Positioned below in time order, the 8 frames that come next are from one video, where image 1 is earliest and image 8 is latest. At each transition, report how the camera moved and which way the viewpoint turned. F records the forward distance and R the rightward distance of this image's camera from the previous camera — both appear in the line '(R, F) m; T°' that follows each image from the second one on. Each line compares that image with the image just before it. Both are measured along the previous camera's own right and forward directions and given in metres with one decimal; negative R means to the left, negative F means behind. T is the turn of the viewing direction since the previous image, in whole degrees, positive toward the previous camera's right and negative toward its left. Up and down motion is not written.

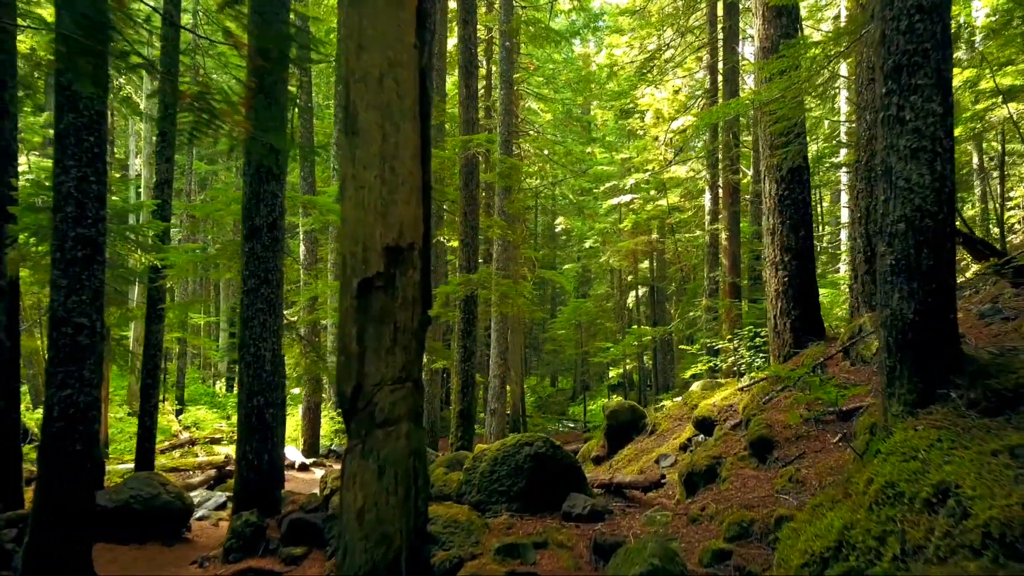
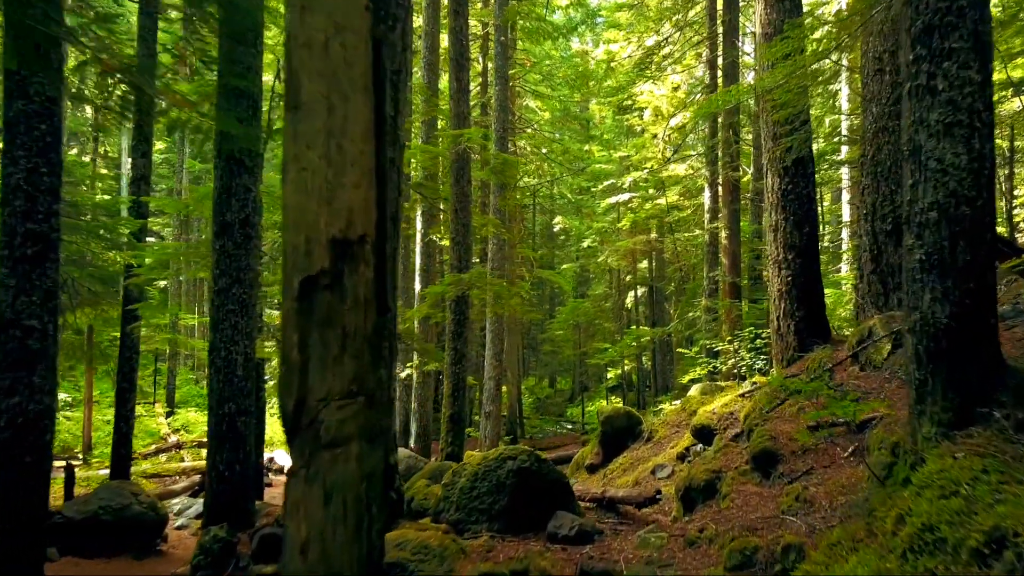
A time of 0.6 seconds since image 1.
(+0.1, +0.3) m; 0°
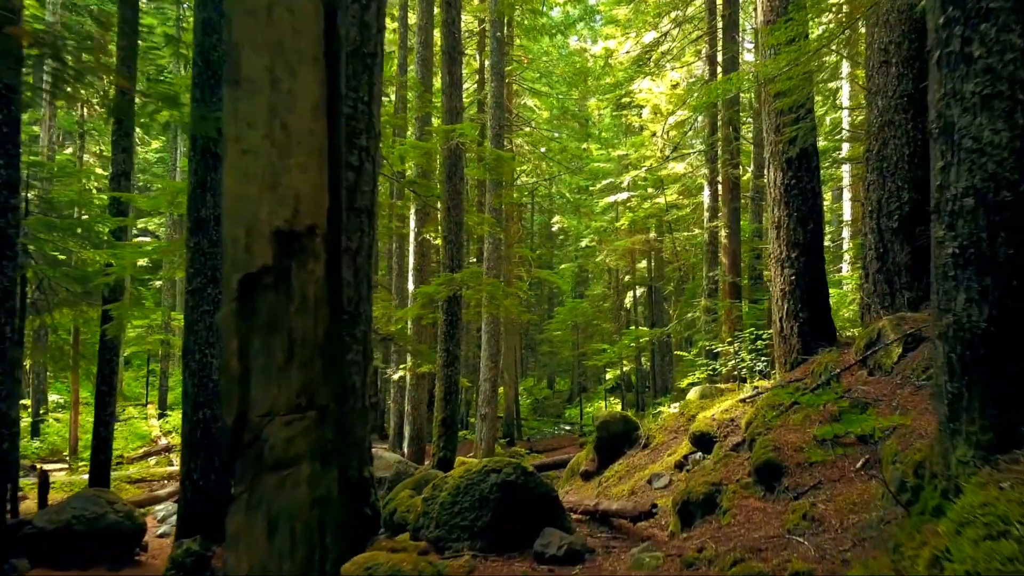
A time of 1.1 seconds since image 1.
(+0.1, +0.3) m; 0°
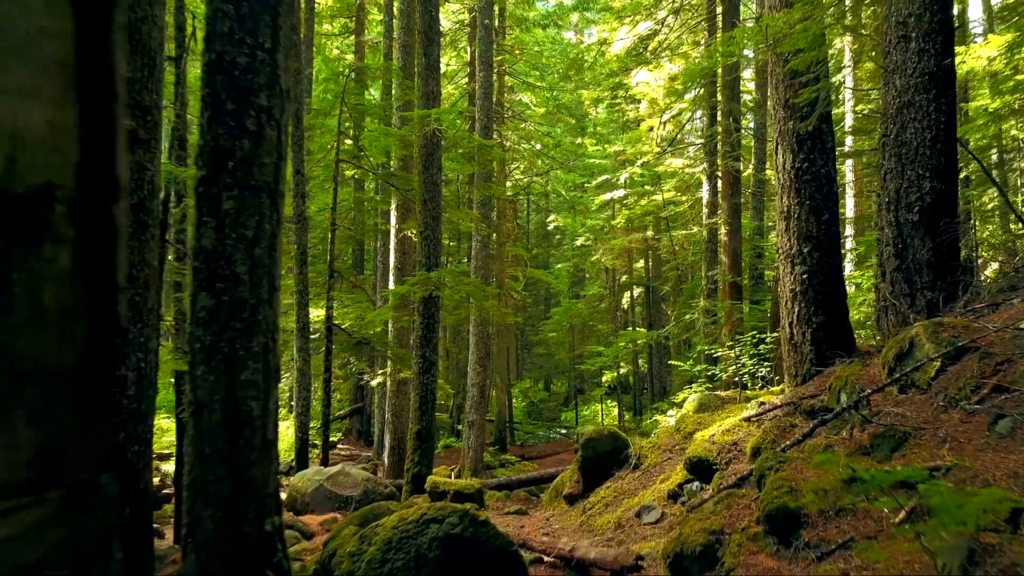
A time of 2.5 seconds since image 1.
(+0.3, +0.8) m; 0°
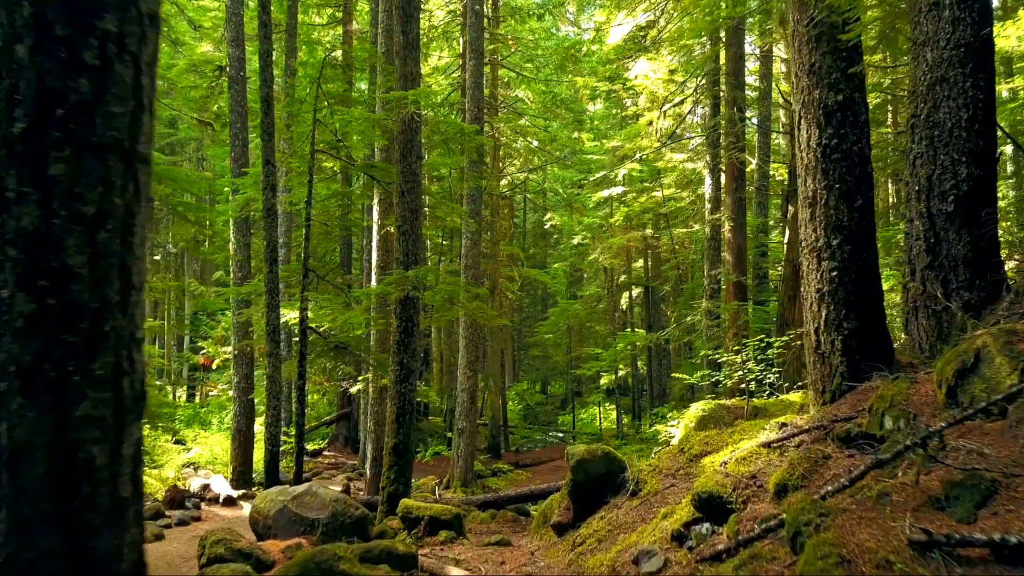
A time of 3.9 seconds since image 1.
(+0.2, +0.8) m; 0°
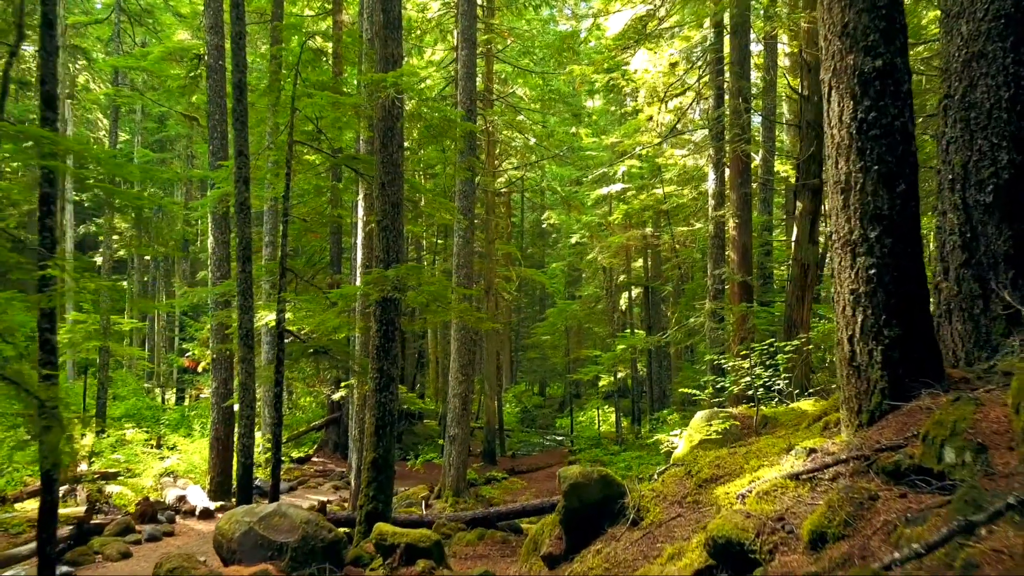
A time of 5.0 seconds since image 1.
(+0.1, +0.6) m; 0°
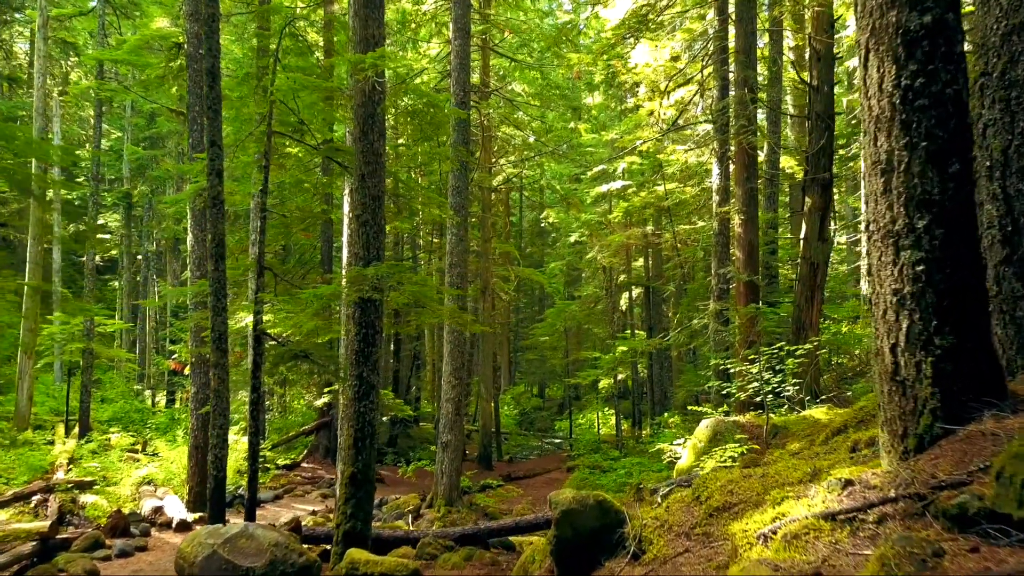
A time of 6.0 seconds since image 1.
(+0.1, +0.6) m; 0°
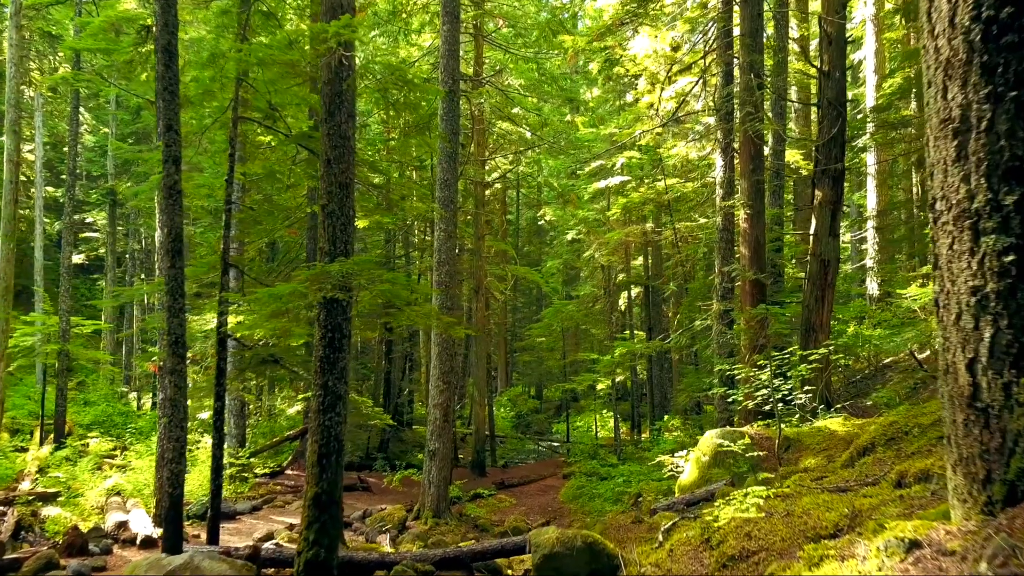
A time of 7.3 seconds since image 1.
(+0.2, +0.7) m; 0°
